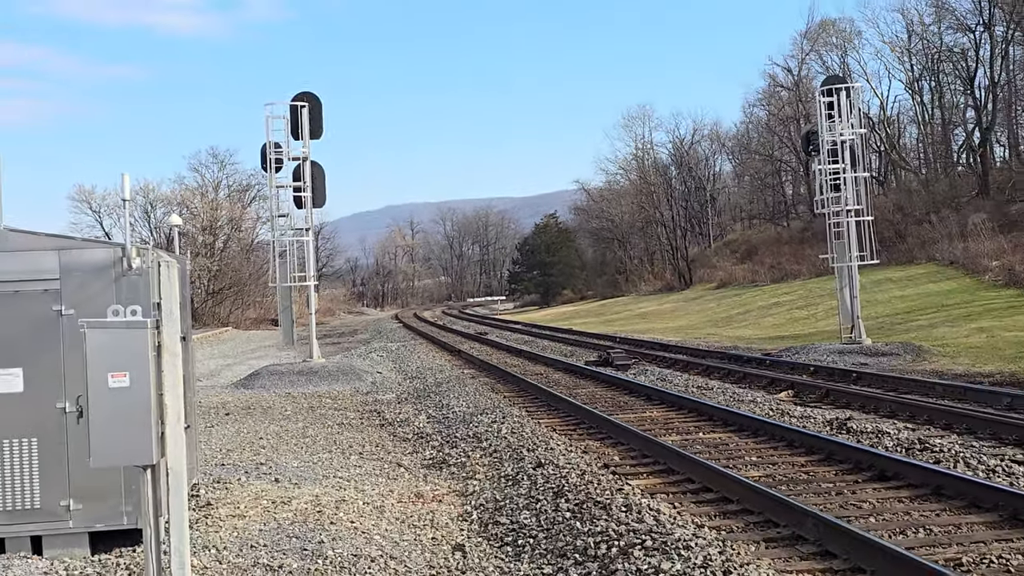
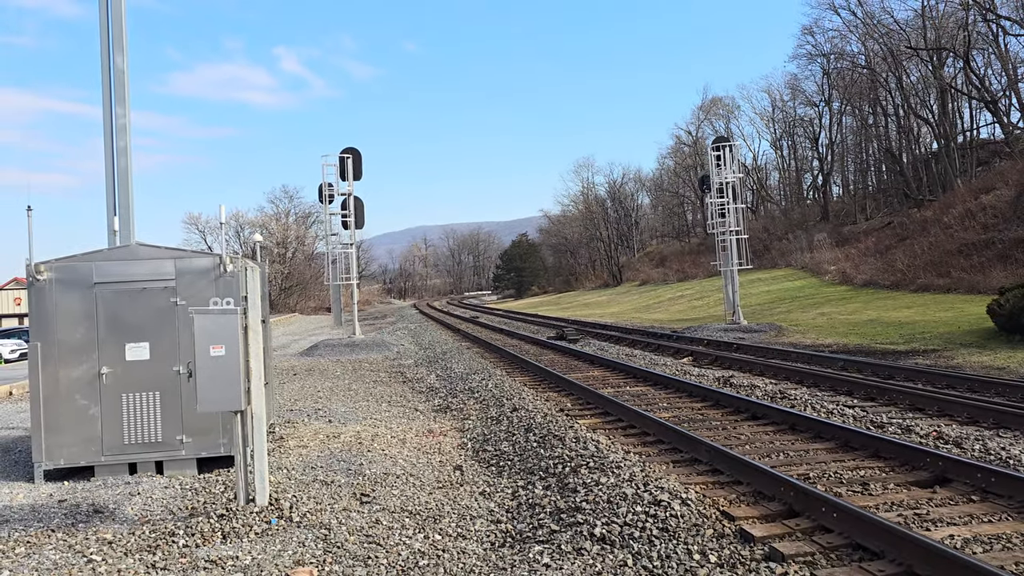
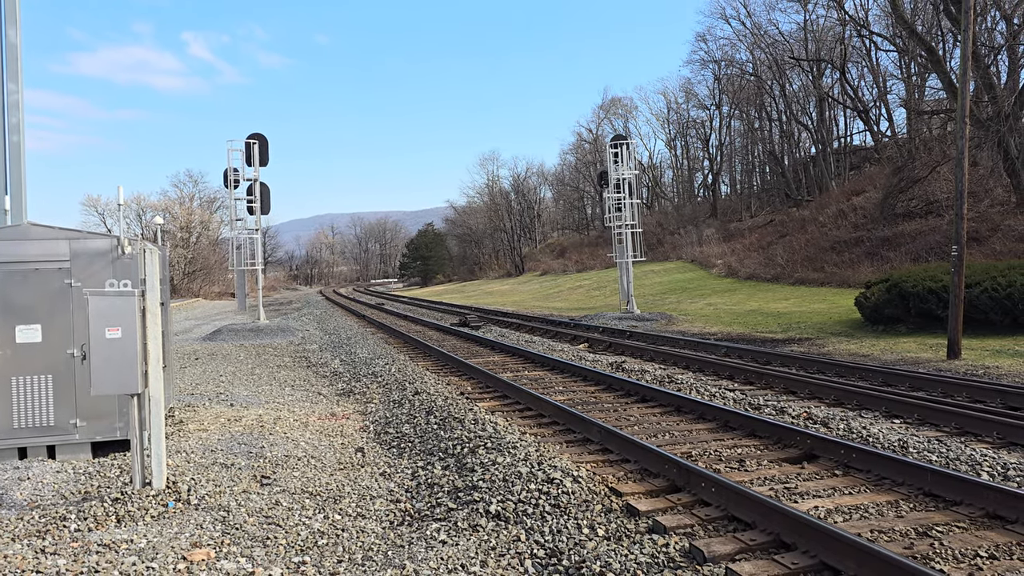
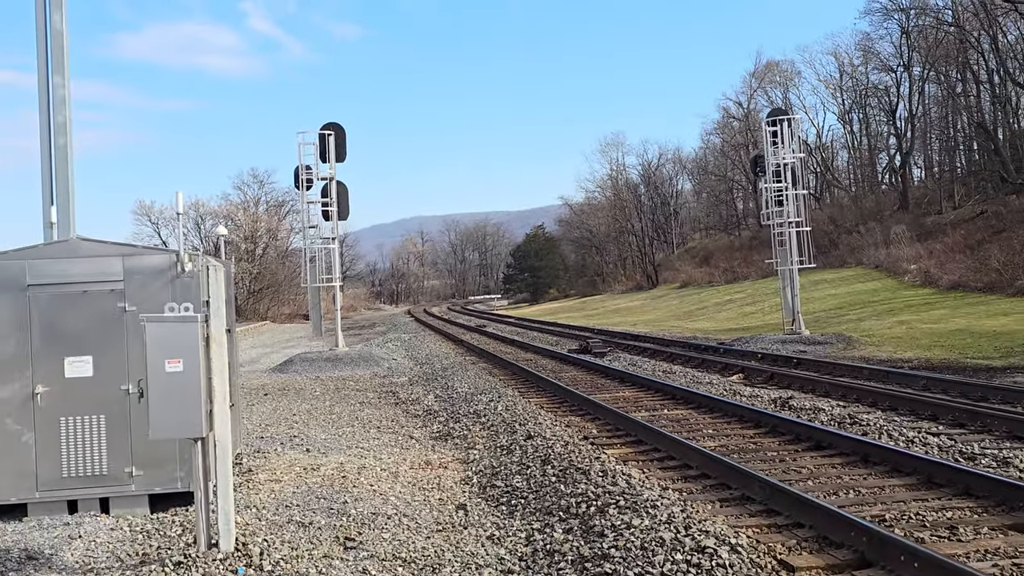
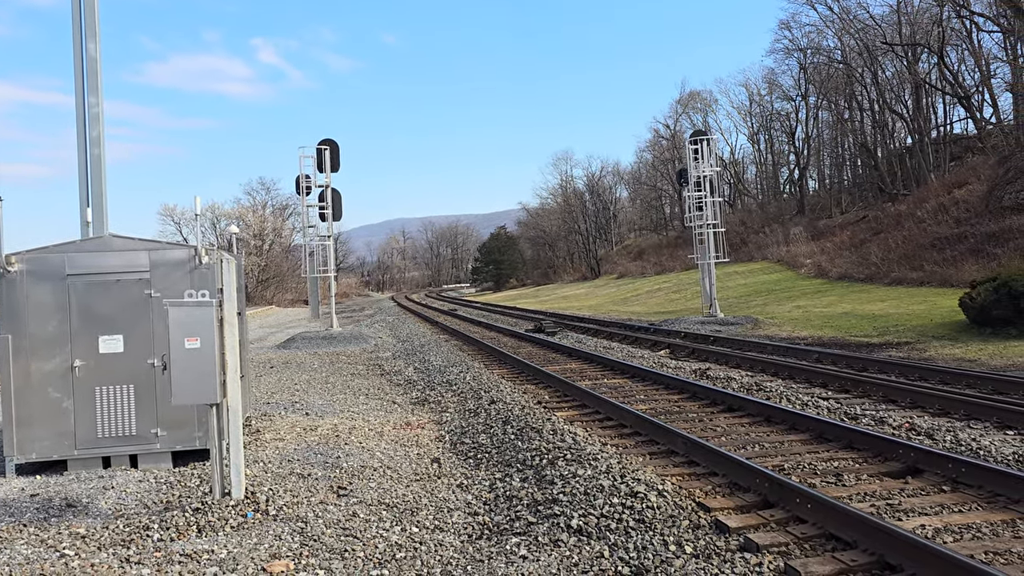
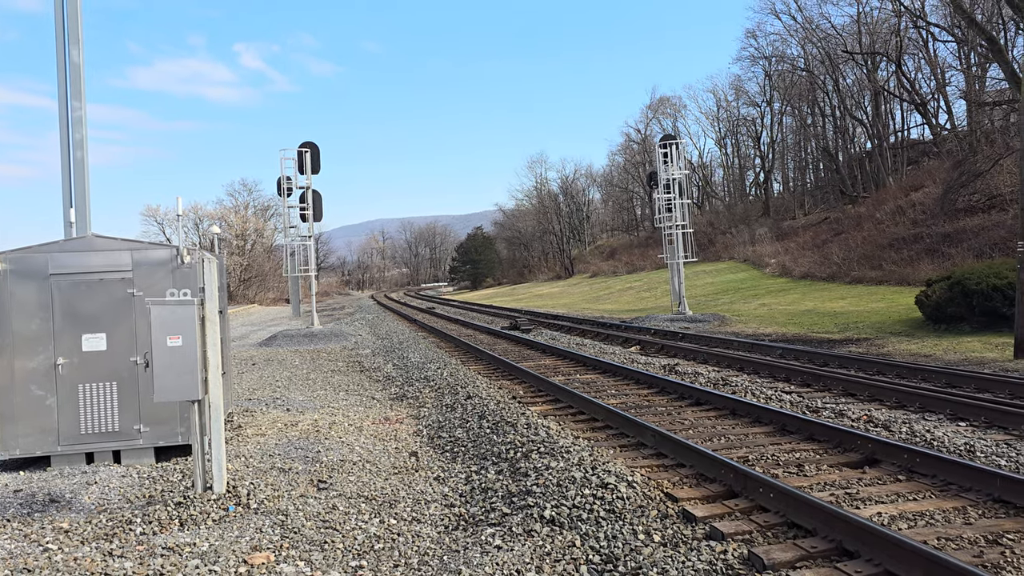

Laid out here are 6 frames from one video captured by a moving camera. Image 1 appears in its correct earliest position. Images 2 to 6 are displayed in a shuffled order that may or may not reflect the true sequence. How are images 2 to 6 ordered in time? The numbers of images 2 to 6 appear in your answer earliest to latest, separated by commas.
4, 2, 5, 6, 3
